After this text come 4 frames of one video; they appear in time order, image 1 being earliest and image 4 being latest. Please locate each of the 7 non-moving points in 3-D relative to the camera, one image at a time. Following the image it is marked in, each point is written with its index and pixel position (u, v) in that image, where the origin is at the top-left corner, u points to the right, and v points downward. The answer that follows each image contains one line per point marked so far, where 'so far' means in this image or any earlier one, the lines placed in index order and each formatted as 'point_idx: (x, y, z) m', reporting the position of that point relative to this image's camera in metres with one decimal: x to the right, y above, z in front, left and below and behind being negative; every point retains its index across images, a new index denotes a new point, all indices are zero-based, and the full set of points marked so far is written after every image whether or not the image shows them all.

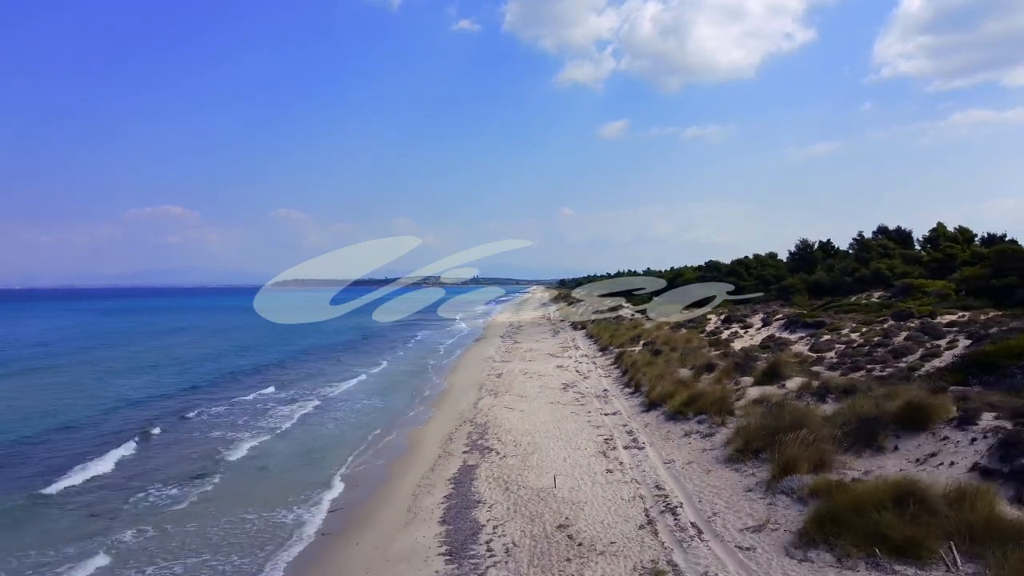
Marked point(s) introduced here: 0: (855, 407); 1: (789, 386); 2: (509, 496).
0: (+3.1, -1.1, +9.7) m
1: (+3.3, -1.1, +12.5) m
2: (0.0, -1.7, +8.8) m
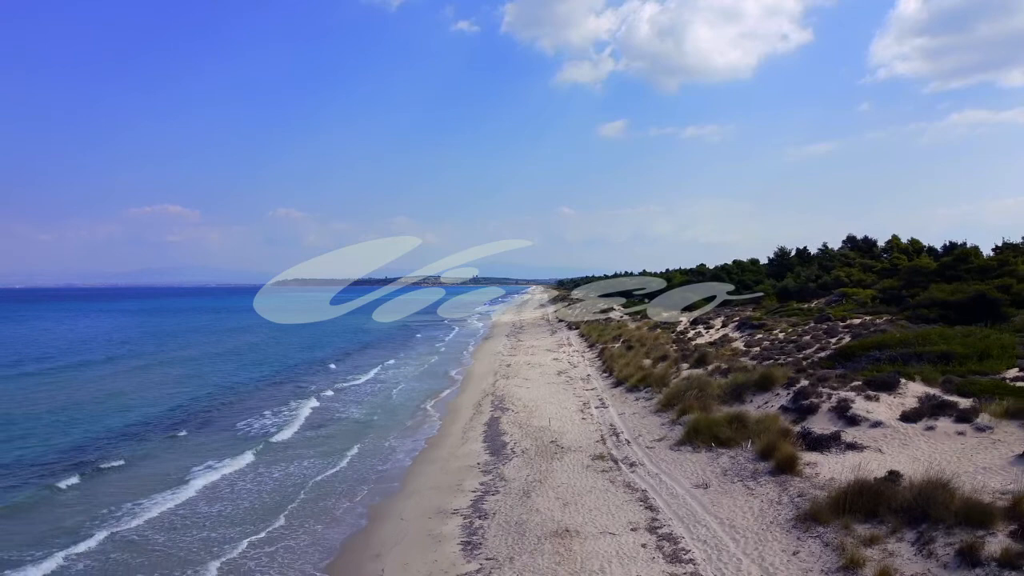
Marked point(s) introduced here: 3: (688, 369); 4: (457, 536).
0: (+3.3, -1.3, +15.7) m
1: (+3.4, -1.4, +18.5) m
2: (+0.1, -2.0, +14.8) m
3: (+3.2, -1.4, +19.1) m
4: (-0.5, -2.1, +9.0) m
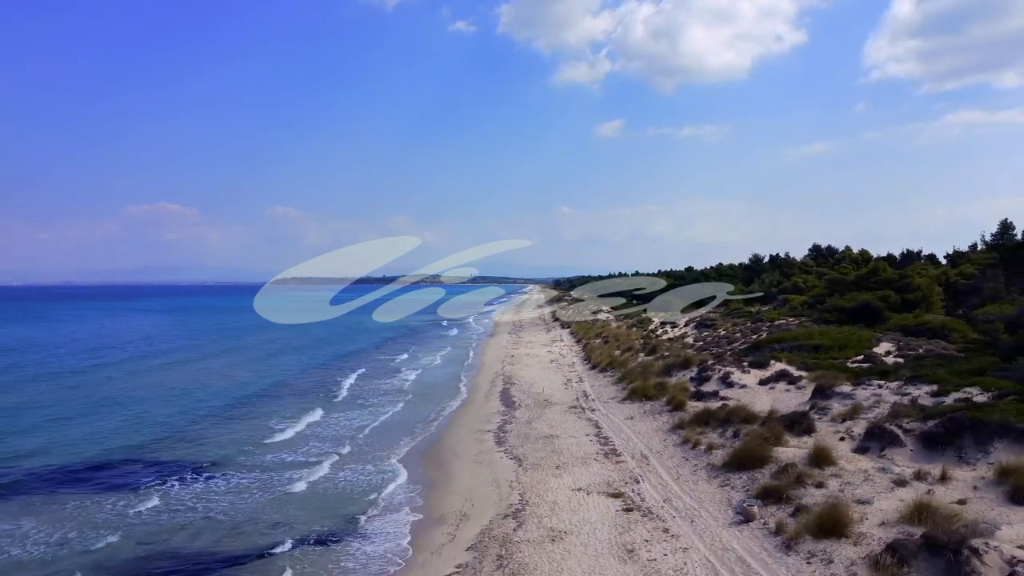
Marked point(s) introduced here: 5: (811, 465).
0: (+3.4, -1.6, +23.2) m
1: (+3.5, -1.6, +26.0) m
2: (+0.3, -2.2, +22.3) m
3: (+3.3, -1.7, +26.6) m
4: (-0.3, -2.3, +16.6) m
5: (+3.3, -1.9, +11.7) m
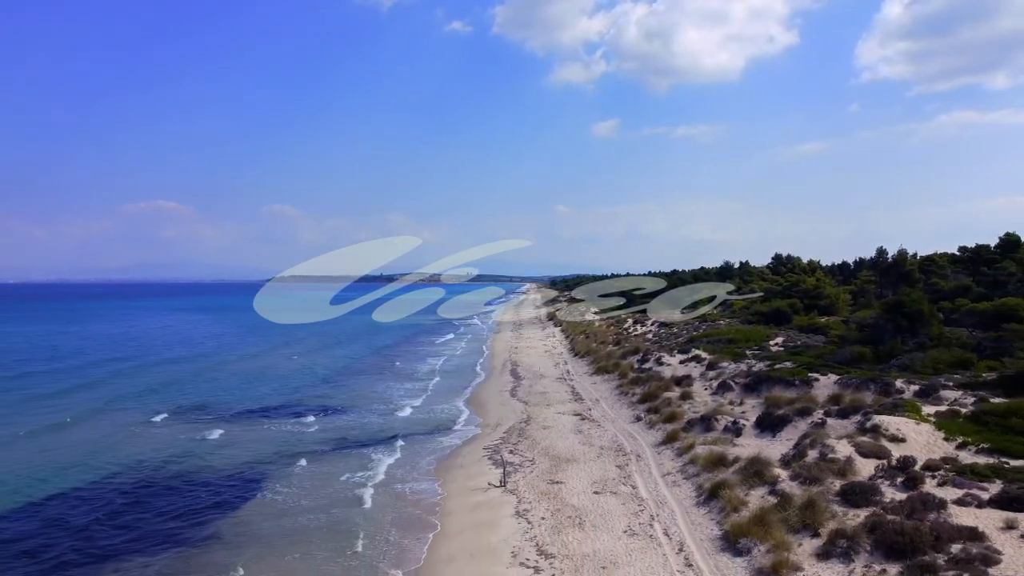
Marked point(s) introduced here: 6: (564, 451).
0: (+3.6, -2.0, +33.8) m
1: (+3.7, -2.0, +36.6) m
2: (+0.5, -2.6, +32.9) m
3: (+3.5, -2.1, +37.2) m
4: (-0.1, -2.7, +27.1) m
5: (+3.5, -2.3, +22.3) m
6: (+0.9, -2.7, +17.5) m
